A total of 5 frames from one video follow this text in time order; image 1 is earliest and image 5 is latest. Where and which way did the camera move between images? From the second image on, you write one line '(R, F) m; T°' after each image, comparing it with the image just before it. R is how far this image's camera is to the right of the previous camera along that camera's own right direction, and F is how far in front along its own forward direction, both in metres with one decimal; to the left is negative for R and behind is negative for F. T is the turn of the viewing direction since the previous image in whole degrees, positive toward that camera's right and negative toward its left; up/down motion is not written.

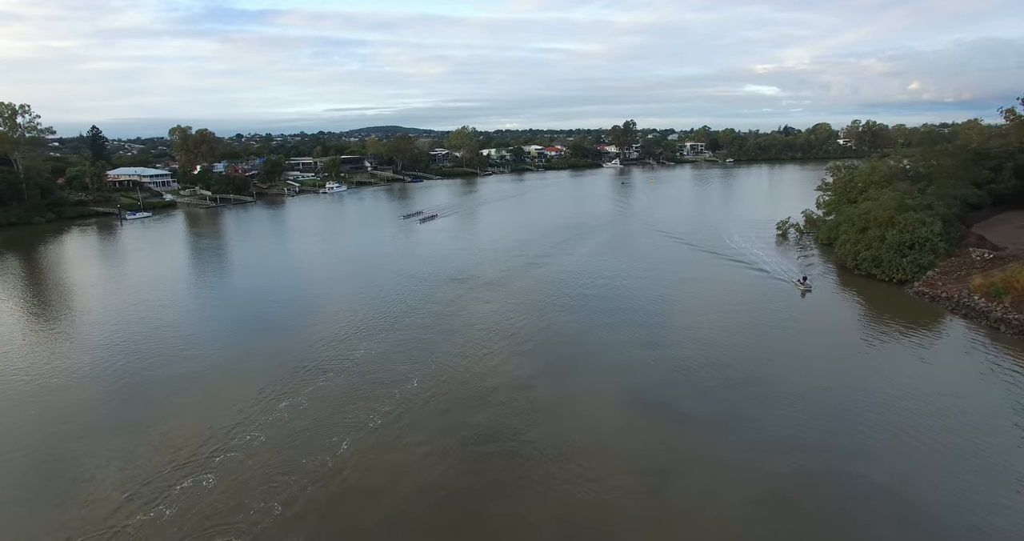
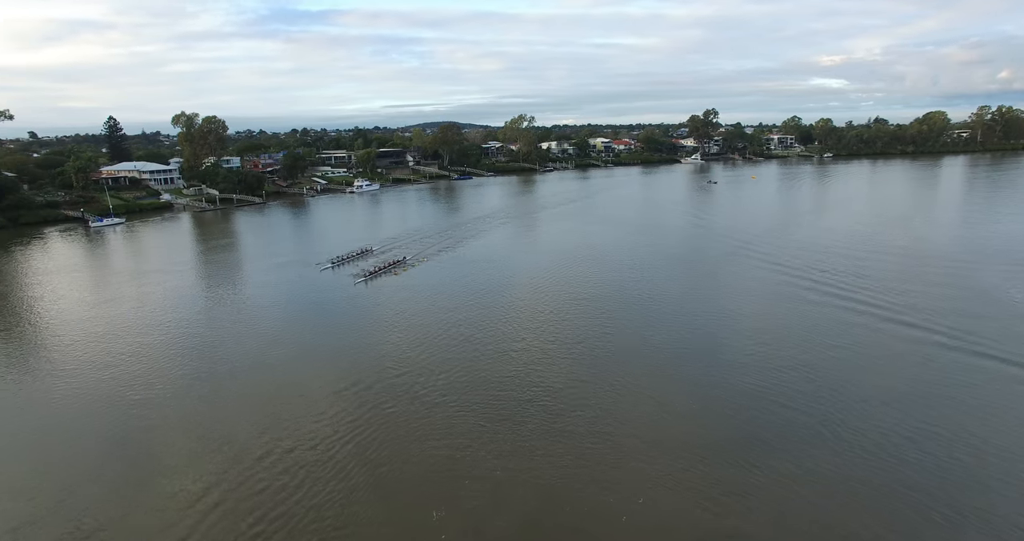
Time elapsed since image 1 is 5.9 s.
(-1.1, +9.5) m; -6°
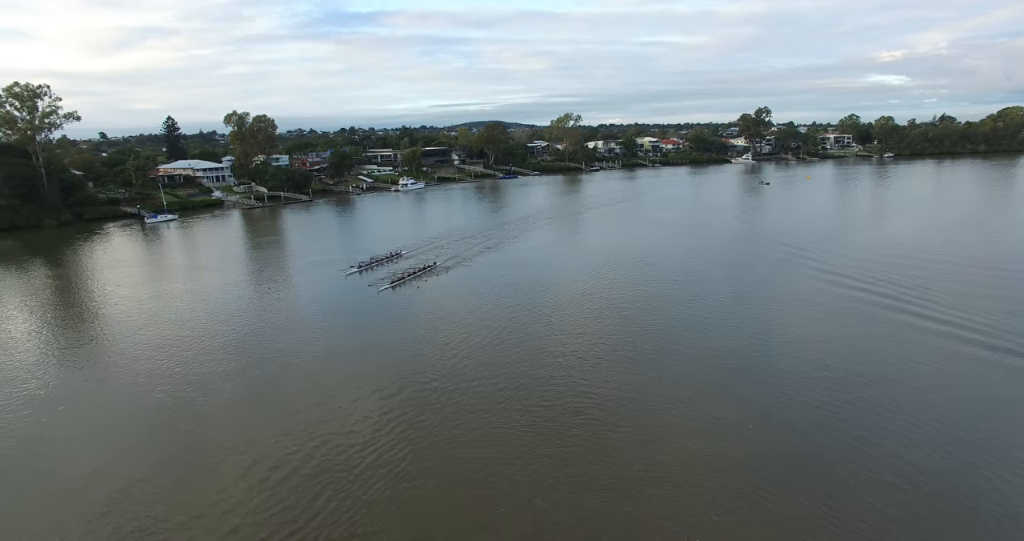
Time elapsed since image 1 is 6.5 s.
(-0.2, +1.1) m; -5°
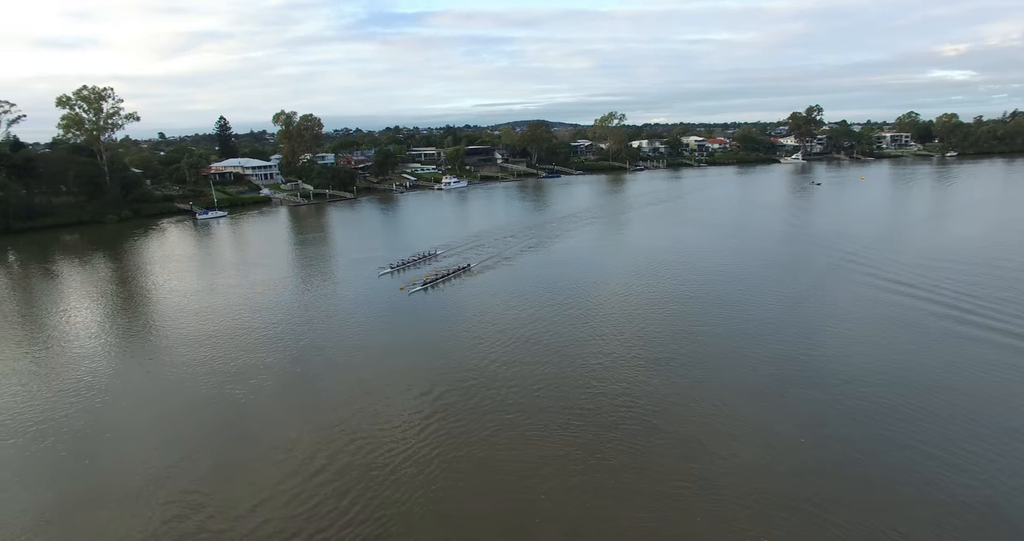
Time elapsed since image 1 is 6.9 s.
(-0.3, +0.8) m; -4°
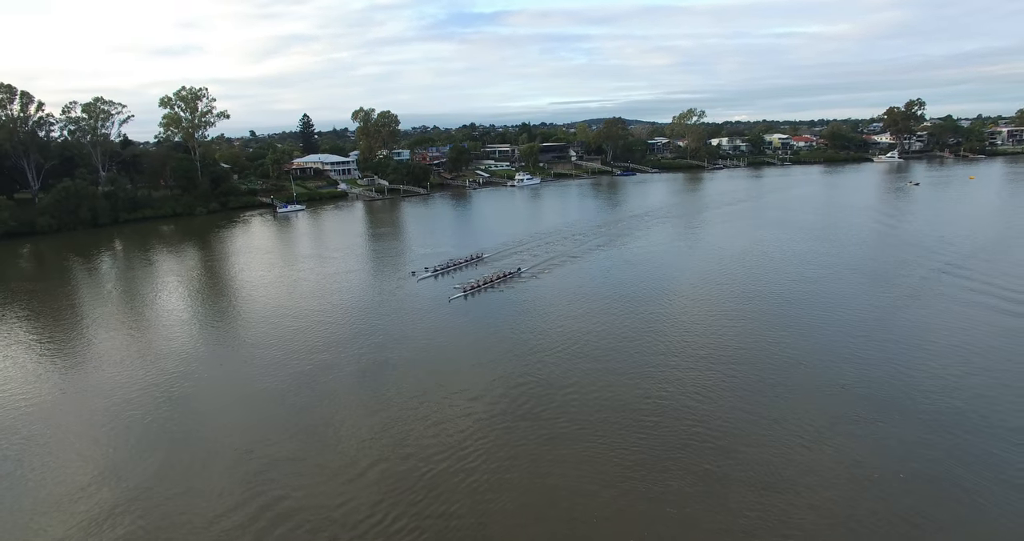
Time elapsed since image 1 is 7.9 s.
(-0.4, +1.2) m; -7°
